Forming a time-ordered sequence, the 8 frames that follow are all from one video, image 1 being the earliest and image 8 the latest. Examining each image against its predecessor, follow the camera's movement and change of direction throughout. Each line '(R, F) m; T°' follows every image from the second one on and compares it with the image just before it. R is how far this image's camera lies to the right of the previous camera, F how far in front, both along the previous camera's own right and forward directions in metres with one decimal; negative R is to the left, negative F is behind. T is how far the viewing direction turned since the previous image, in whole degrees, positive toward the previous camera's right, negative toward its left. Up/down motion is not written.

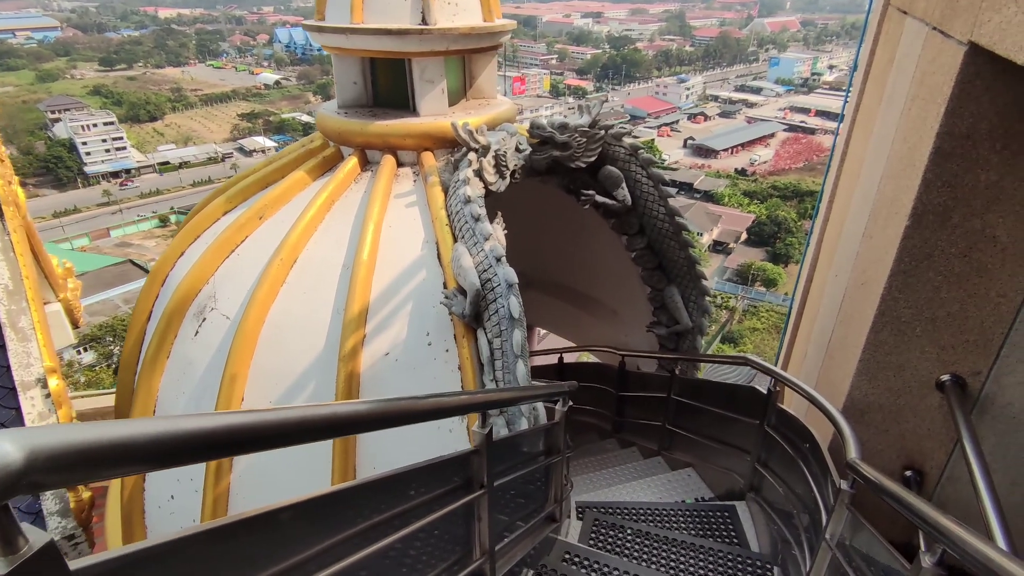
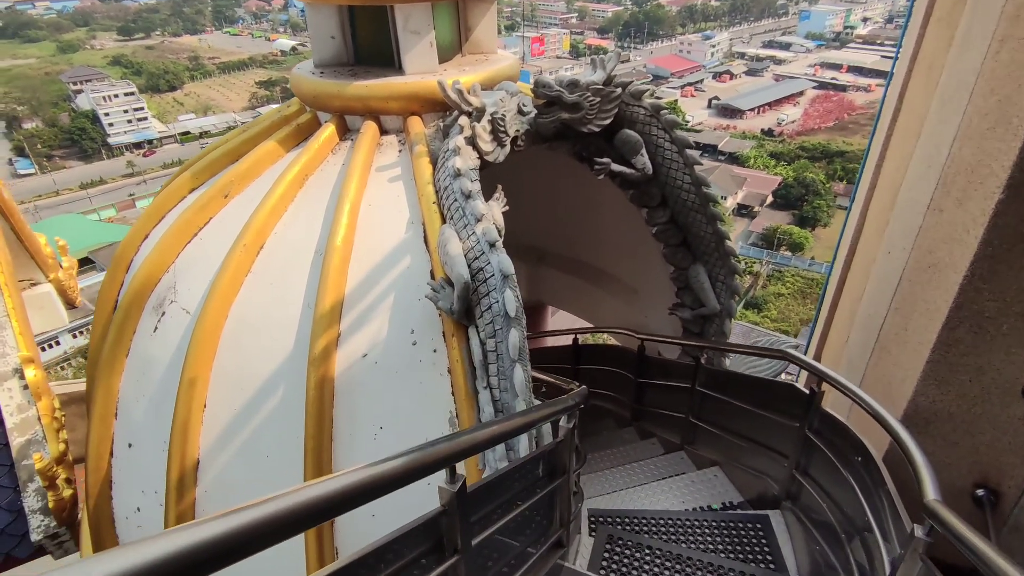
(+0.1, +0.5) m; -2°
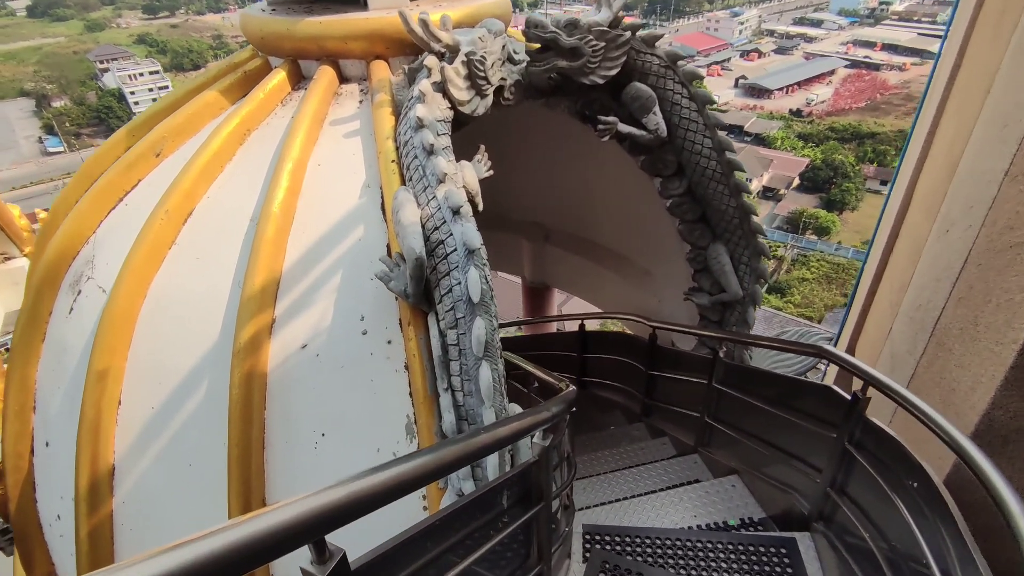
(+0.2, +0.5) m; -2°
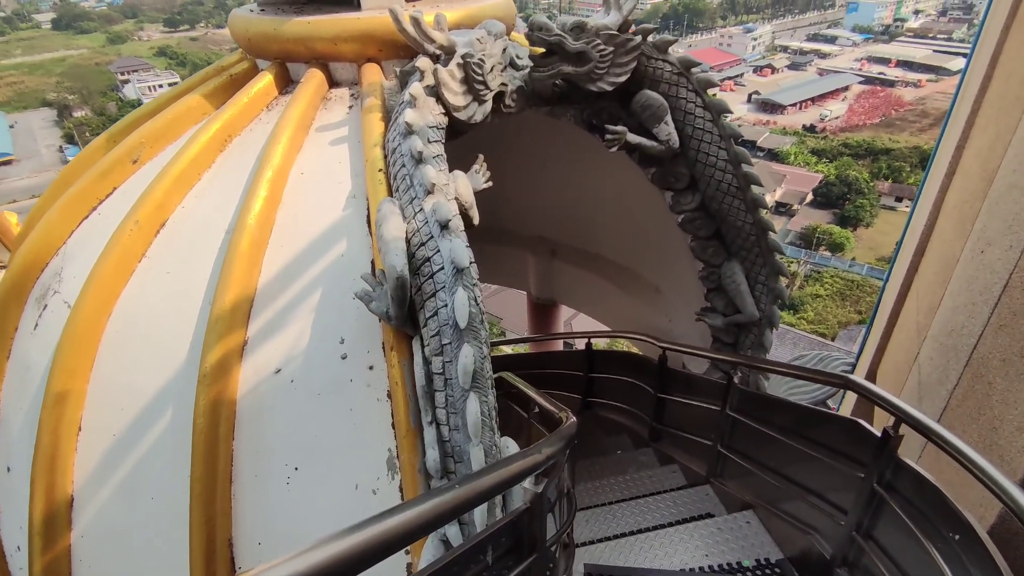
(+0.1, +0.2) m; -1°
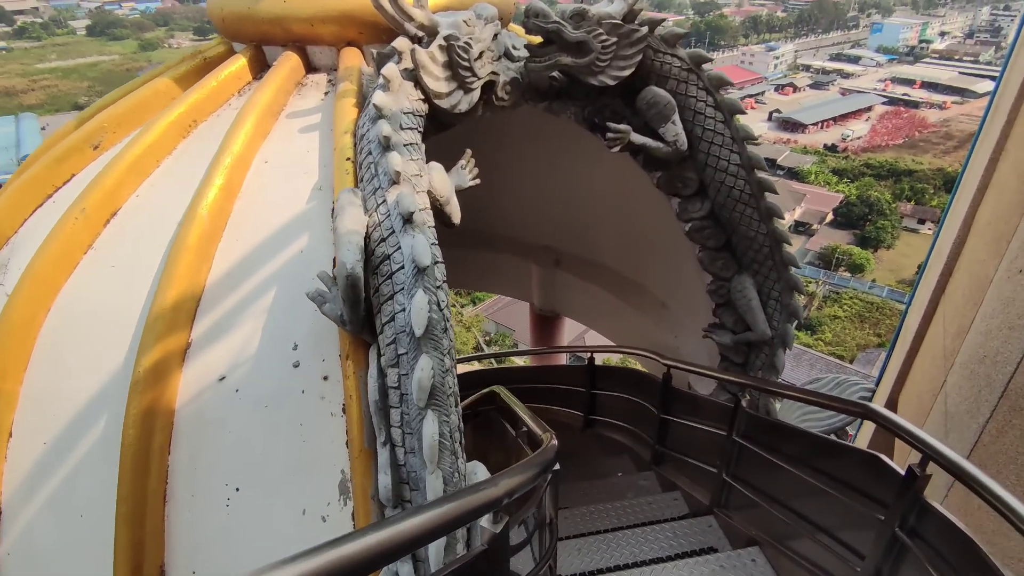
(+0.1, +0.2) m; -1°
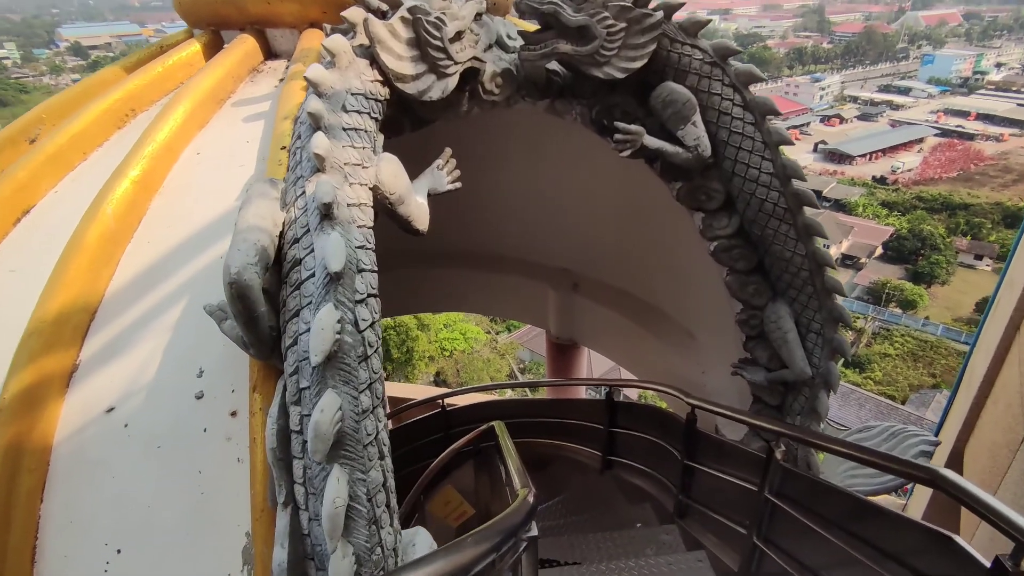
(+0.2, +0.4) m; -4°
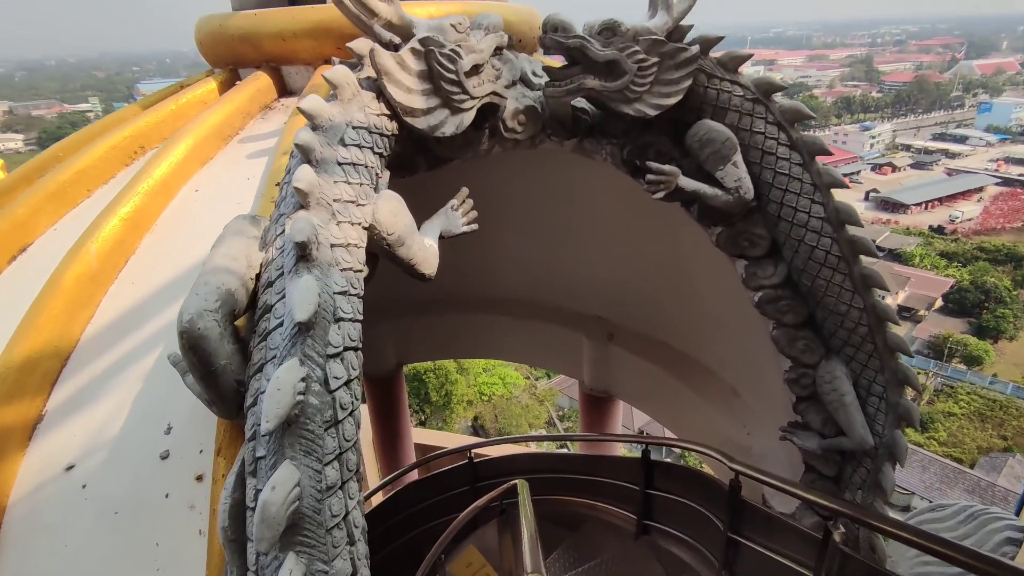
(+0.1, +0.2) m; -4°
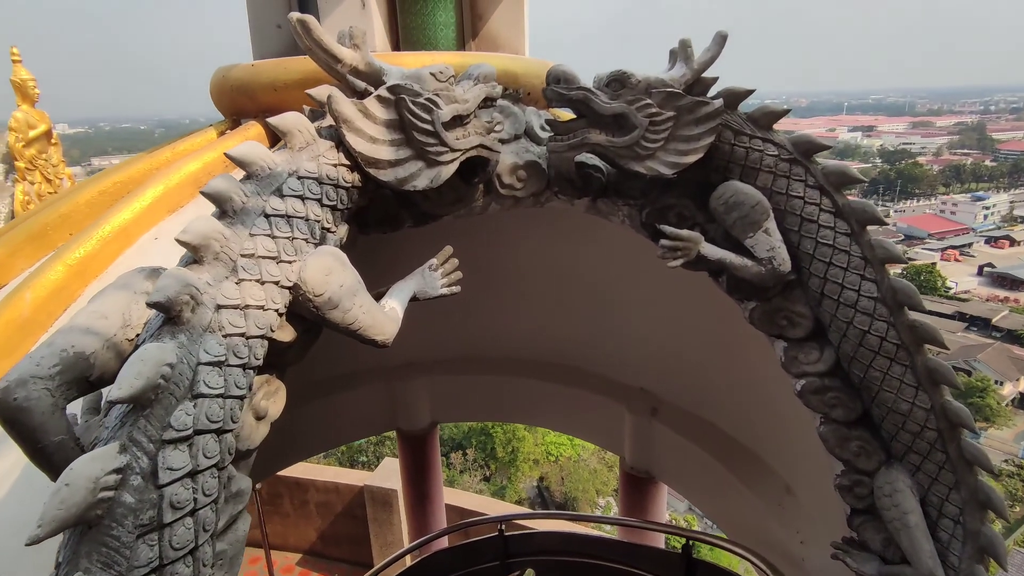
(+0.3, +0.2) m; -8°
